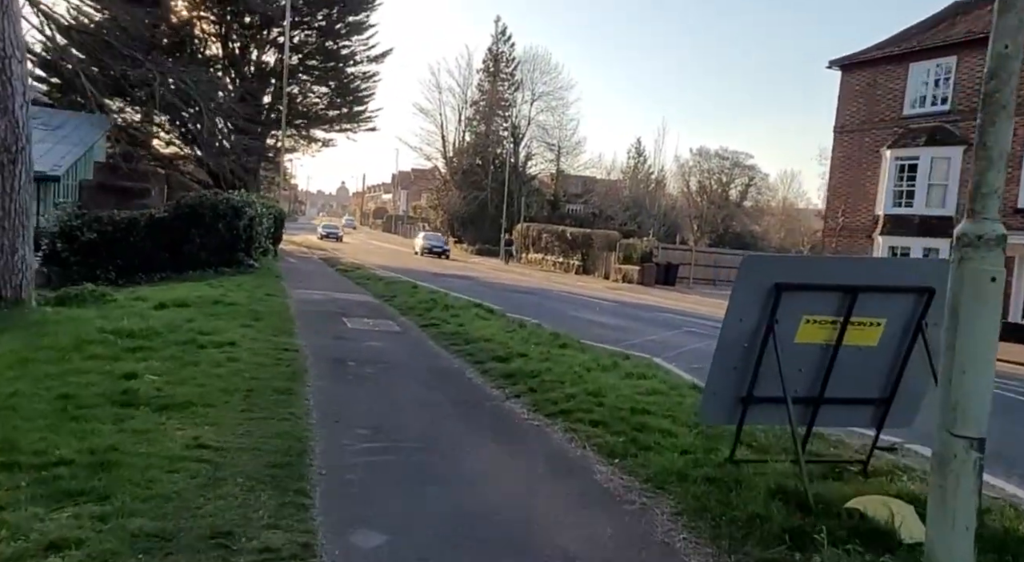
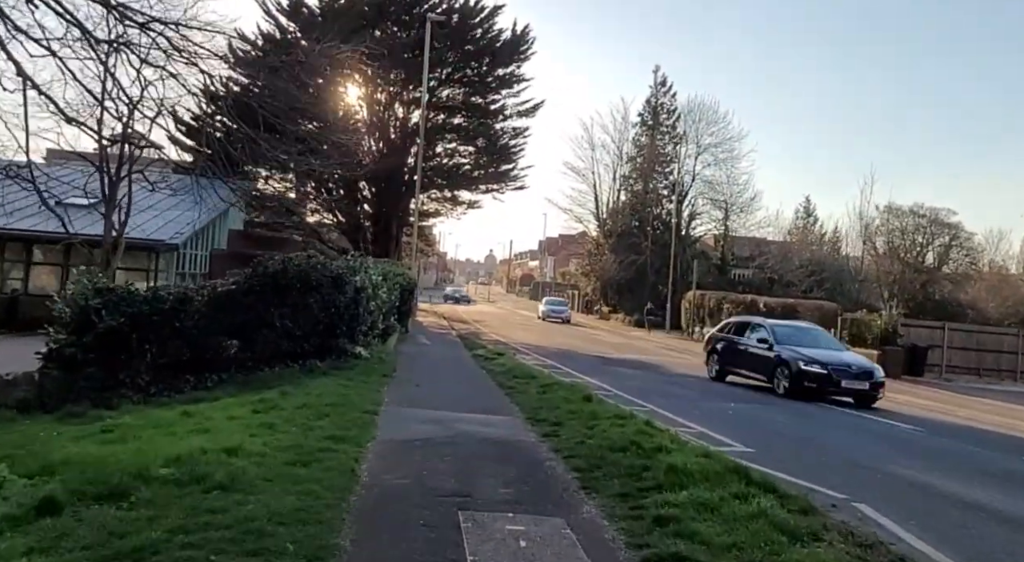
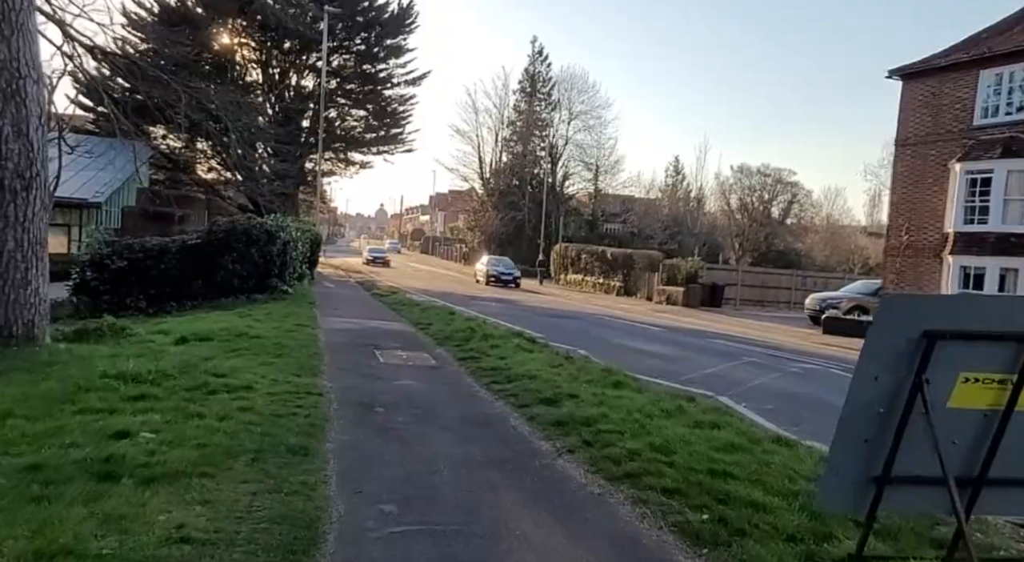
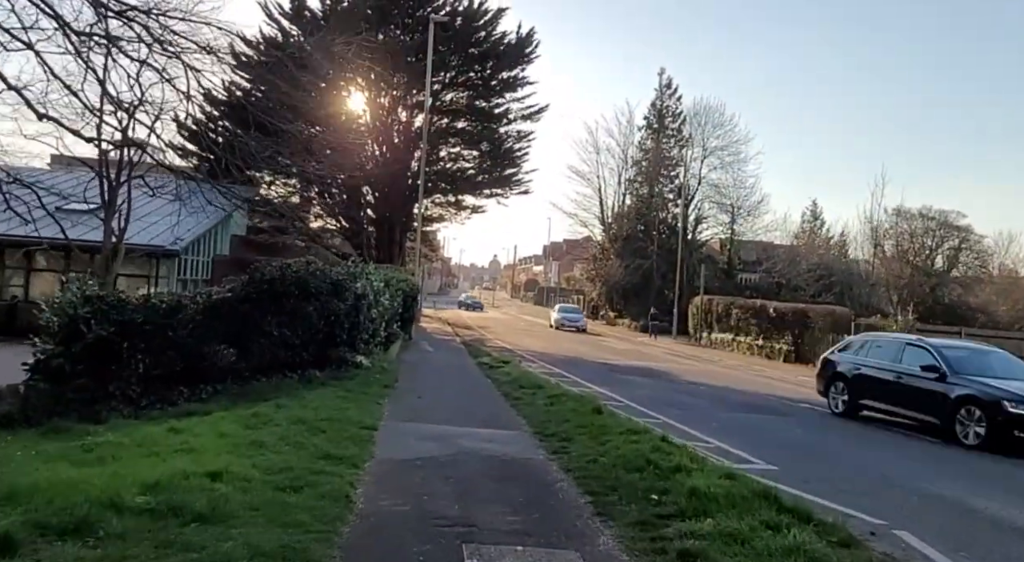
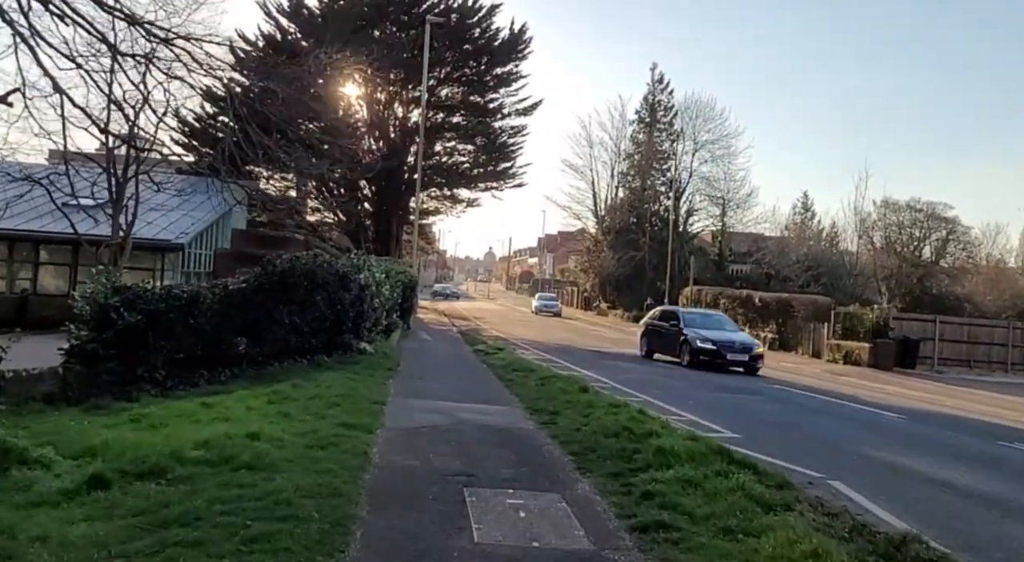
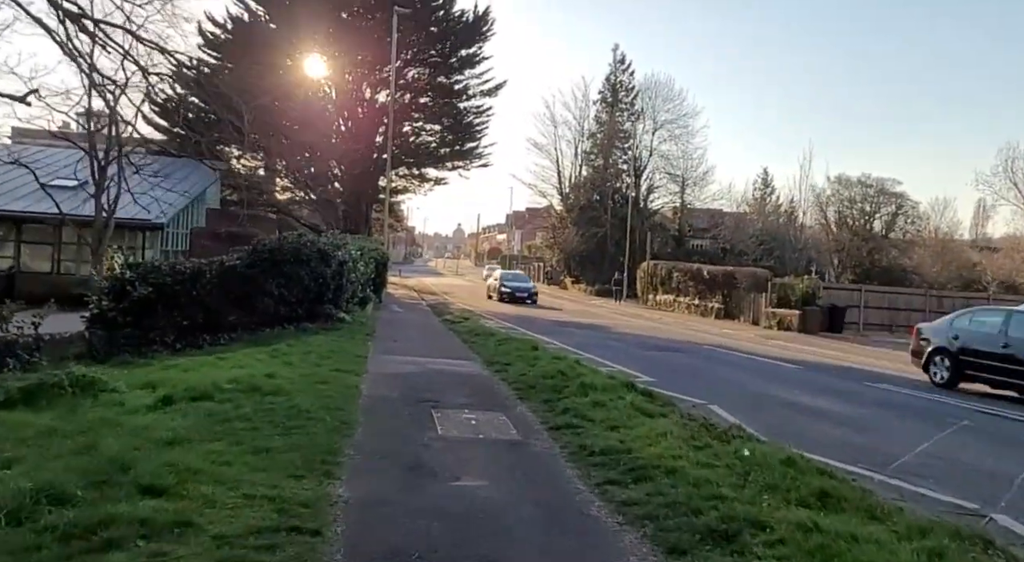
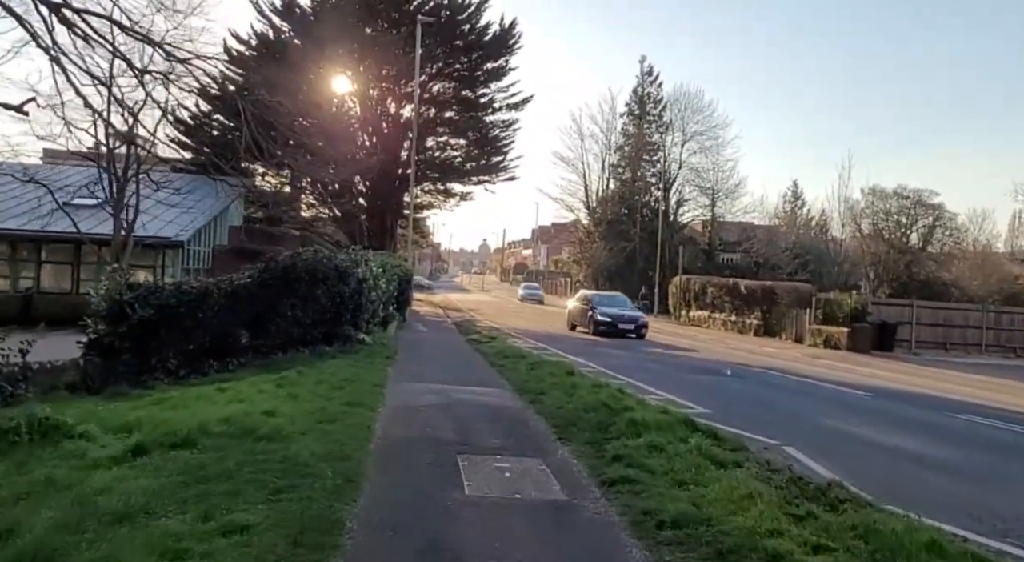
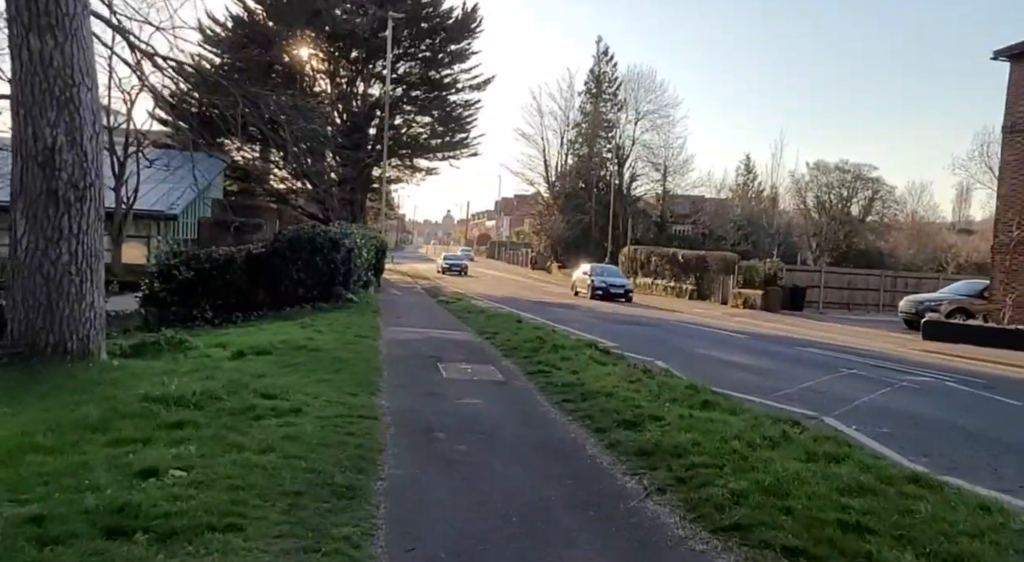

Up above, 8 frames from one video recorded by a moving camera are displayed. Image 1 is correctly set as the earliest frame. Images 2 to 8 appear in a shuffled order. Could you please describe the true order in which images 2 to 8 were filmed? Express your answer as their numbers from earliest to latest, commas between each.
3, 8, 6, 7, 5, 2, 4
